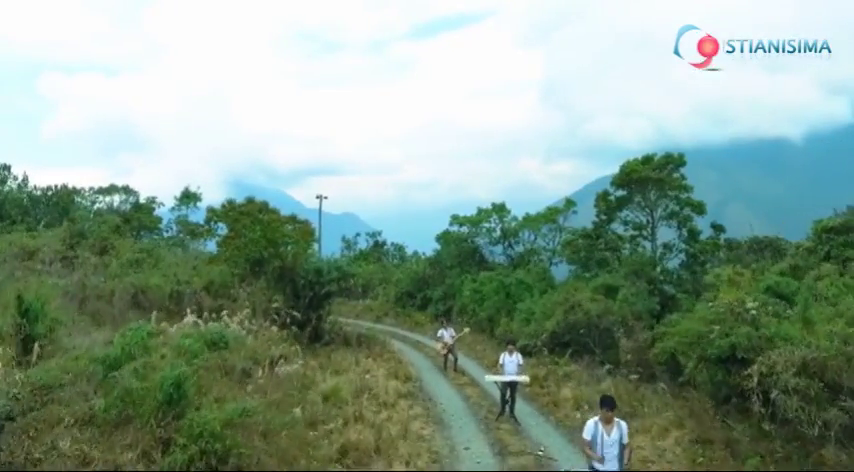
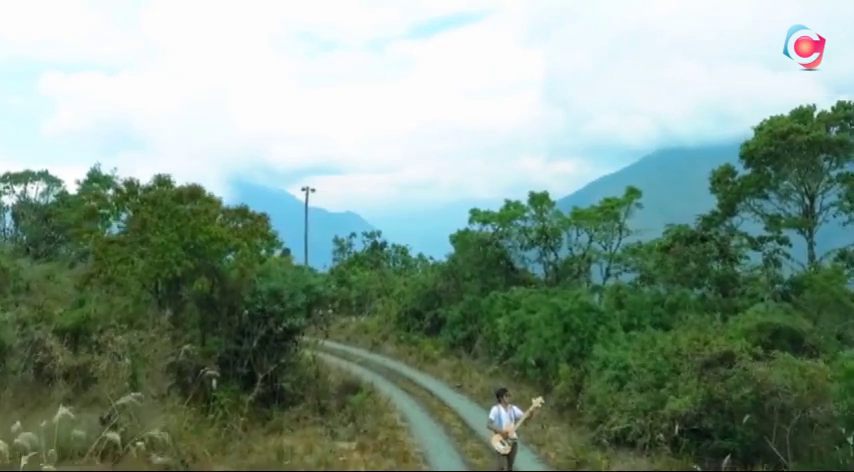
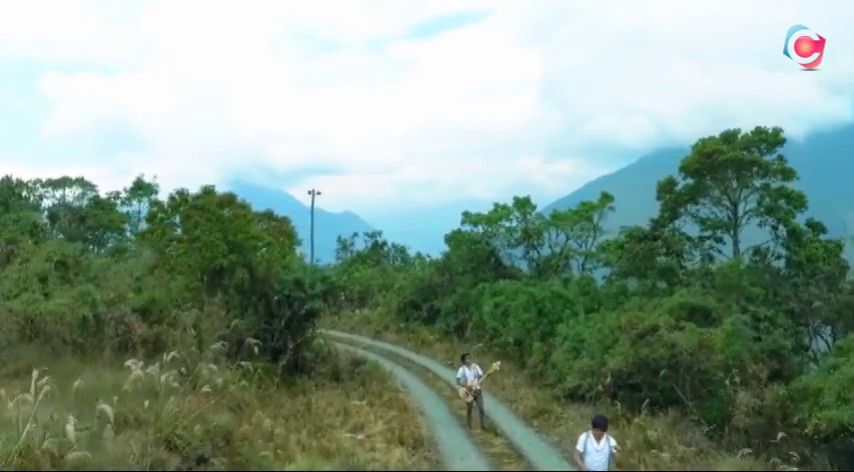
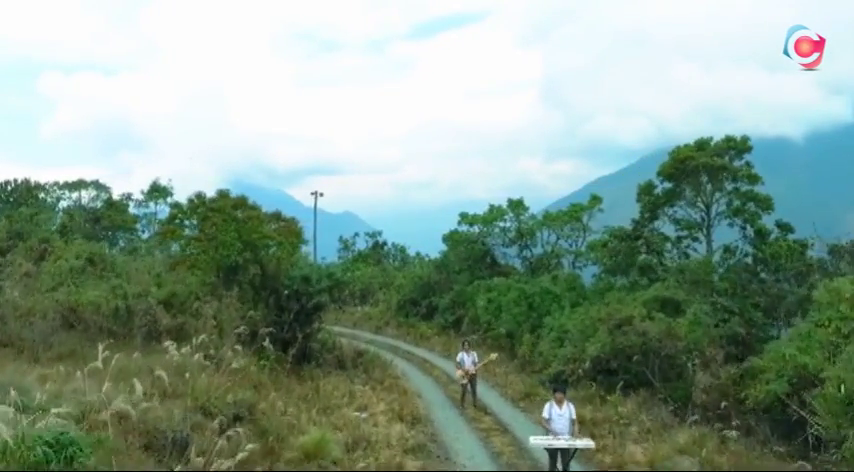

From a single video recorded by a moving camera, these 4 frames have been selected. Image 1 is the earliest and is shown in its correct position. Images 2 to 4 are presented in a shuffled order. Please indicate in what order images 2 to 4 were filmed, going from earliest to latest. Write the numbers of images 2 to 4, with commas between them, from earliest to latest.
4, 3, 2
